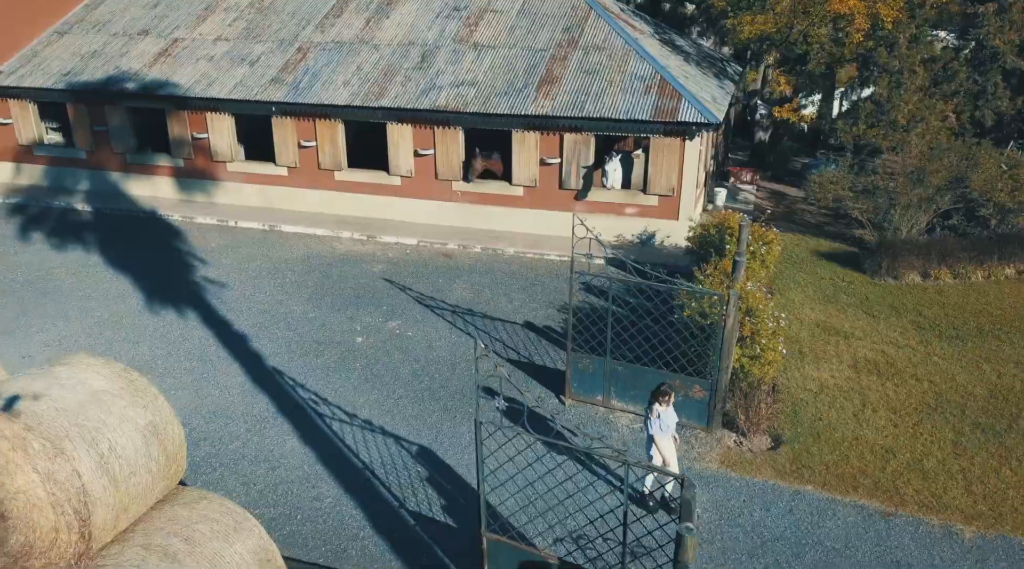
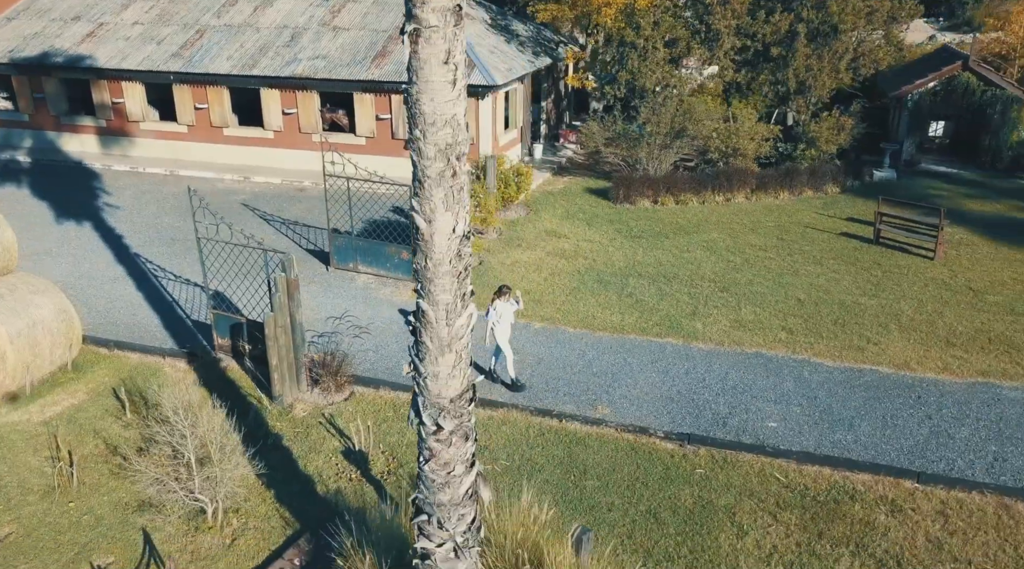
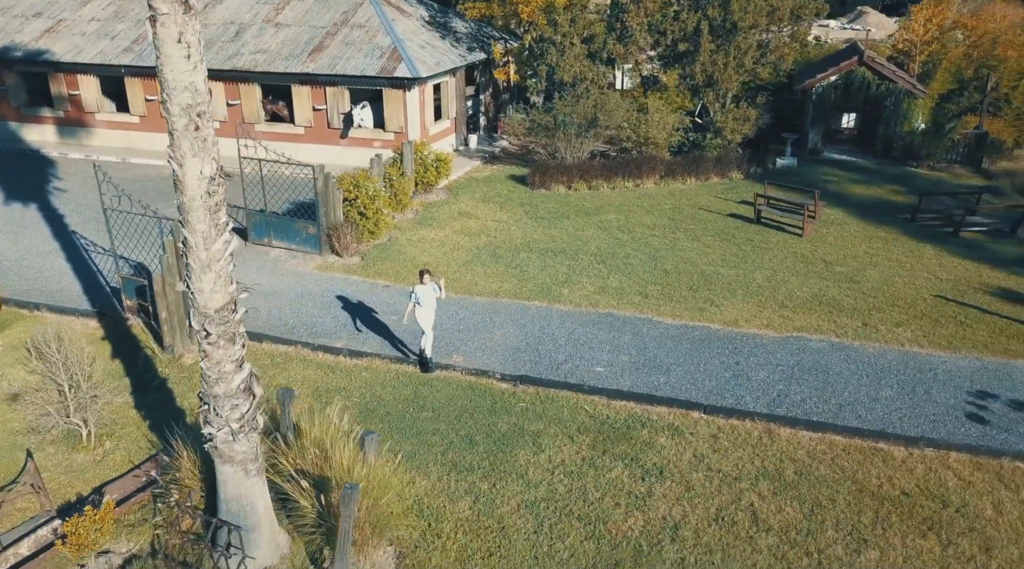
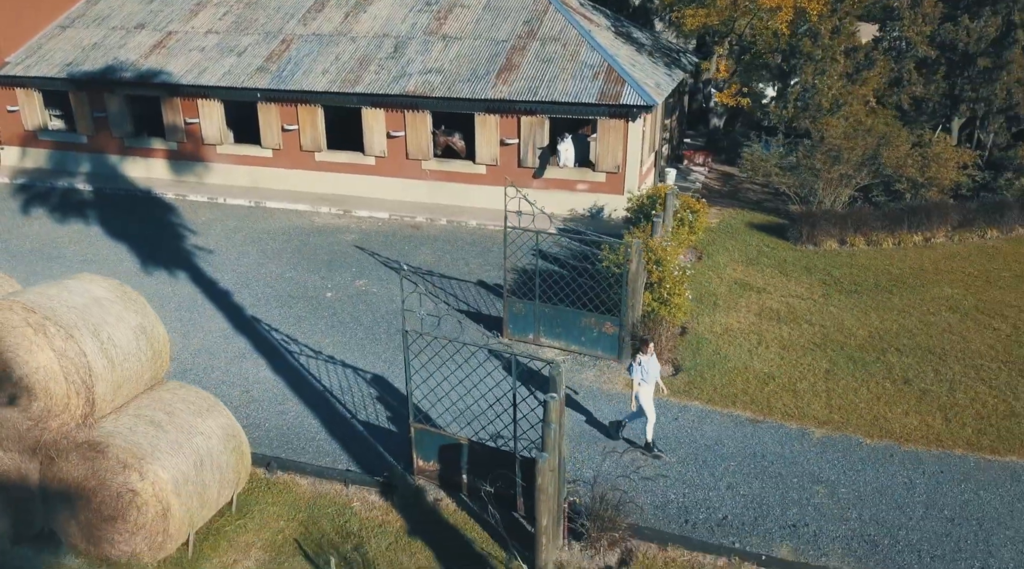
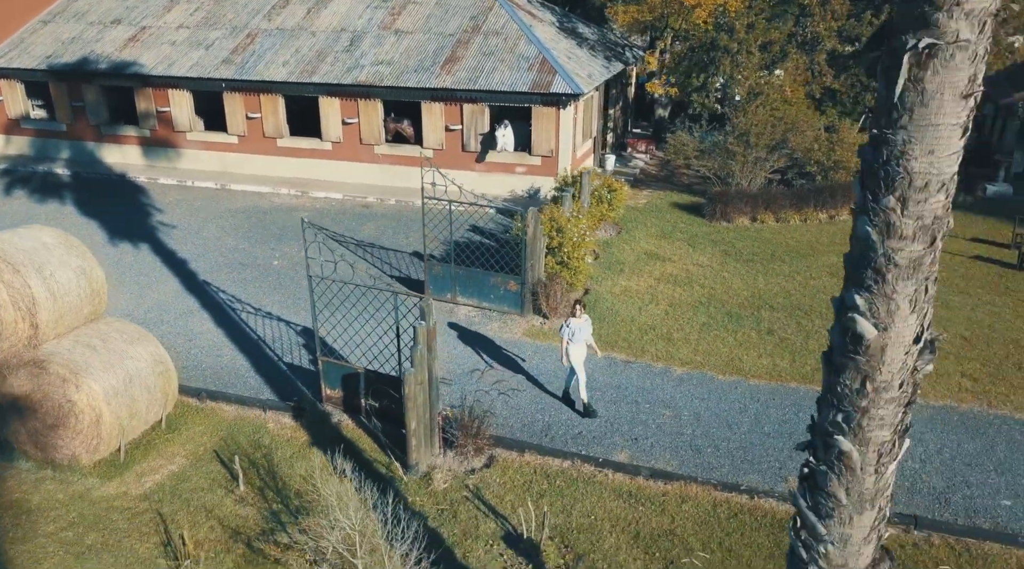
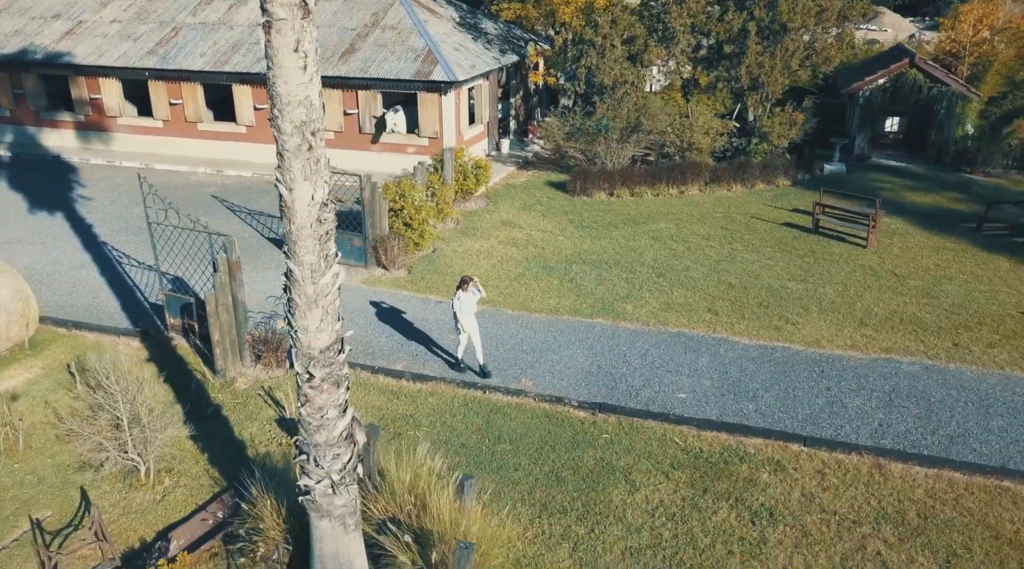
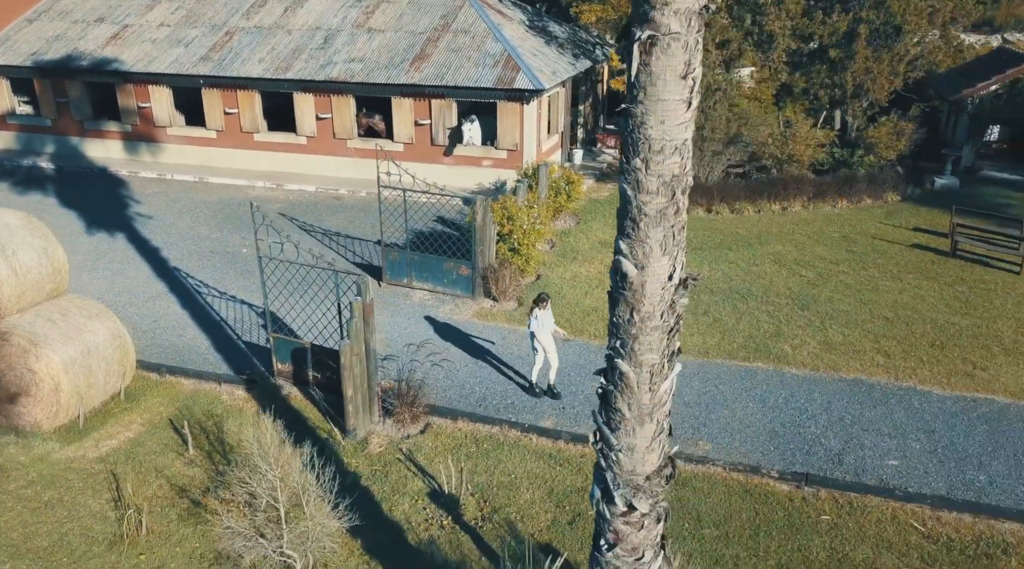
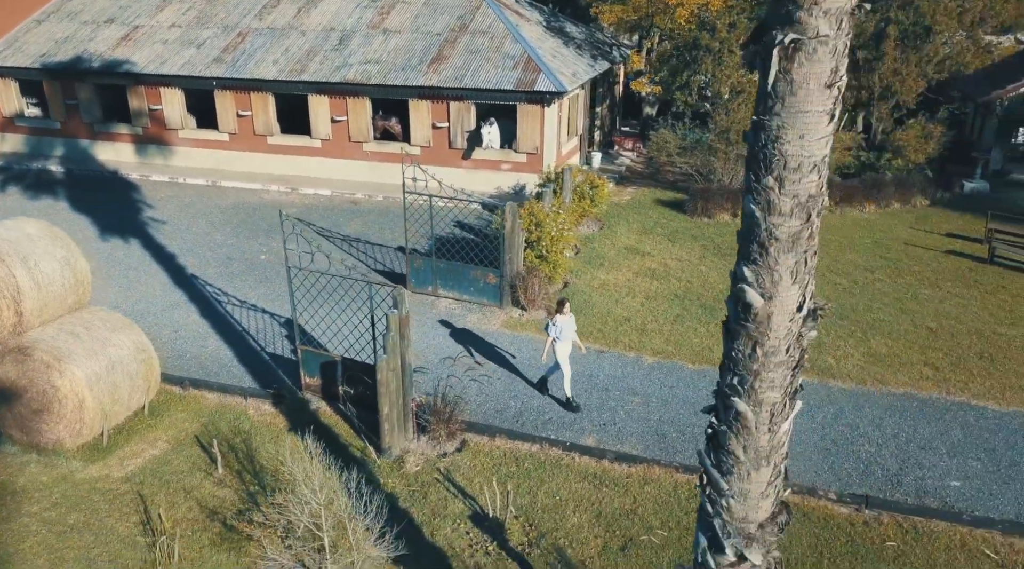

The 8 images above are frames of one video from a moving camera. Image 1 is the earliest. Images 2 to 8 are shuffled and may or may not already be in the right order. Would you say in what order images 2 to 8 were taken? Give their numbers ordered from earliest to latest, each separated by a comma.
4, 5, 8, 7, 2, 6, 3
